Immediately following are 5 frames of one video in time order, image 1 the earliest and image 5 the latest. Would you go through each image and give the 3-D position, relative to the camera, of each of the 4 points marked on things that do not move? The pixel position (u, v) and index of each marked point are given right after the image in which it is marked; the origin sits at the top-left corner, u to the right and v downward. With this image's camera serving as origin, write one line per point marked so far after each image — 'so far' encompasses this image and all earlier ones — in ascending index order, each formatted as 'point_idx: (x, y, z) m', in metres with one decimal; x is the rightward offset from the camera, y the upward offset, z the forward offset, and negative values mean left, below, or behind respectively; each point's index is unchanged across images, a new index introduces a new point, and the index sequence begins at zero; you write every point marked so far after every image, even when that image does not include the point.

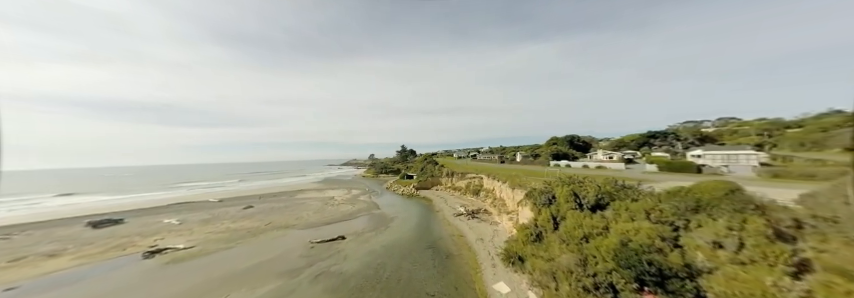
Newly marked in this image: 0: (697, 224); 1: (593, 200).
0: (+12.5, -3.6, +11.0) m
1: (+11.7, -3.6, +16.6) m
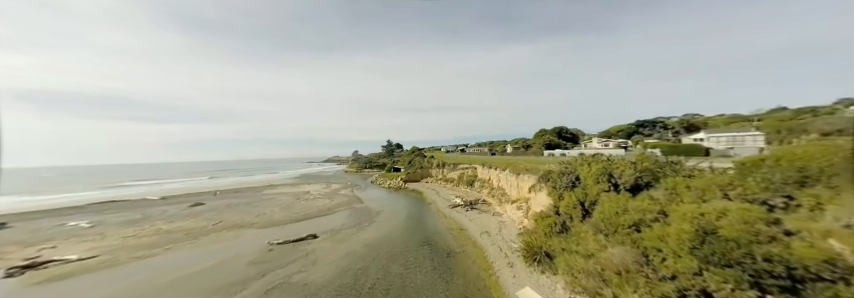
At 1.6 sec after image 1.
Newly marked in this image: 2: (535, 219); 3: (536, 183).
0: (+12.8, -1.8, +7.8) m
1: (+11.6, -1.7, +13.3) m
2: (+7.6, -4.9, +16.4) m
3: (+8.8, -2.8, +19.0) m
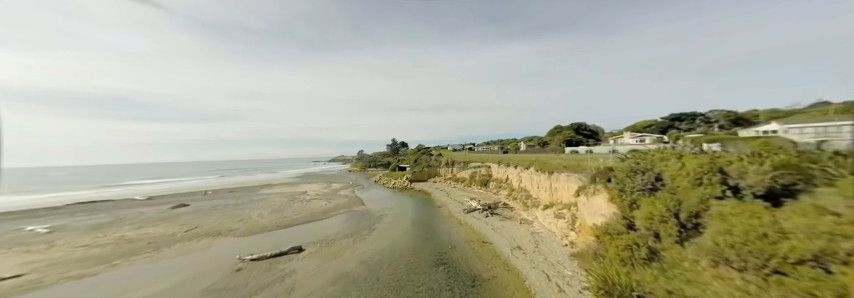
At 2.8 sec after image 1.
0: (+13.4, -1.2, +3.0) m
1: (+12.3, -1.1, +8.6) m
2: (+8.5, -4.3, +11.8) m
3: (+9.7, -2.2, +14.4) m
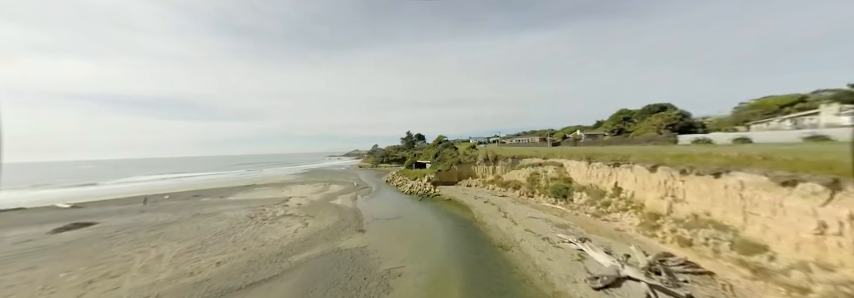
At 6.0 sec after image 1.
0: (+14.9, -0.8, -12.4) m
1: (+14.2, -0.6, -6.8) m
2: (+10.6, -3.7, -3.3) m
3: (+12.0, -1.5, -0.8) m
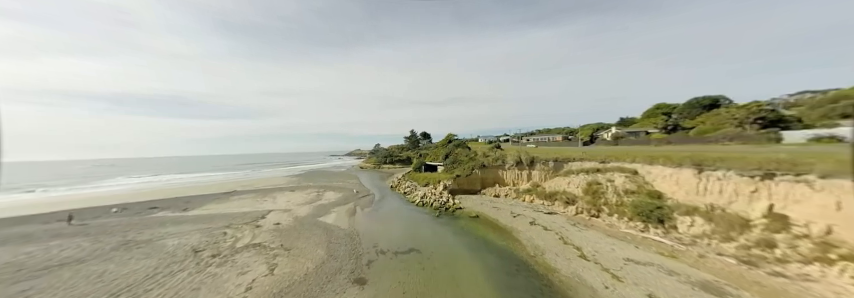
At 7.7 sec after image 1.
0: (+16.5, -1.0, -19.8) m
1: (+15.9, -0.8, -14.2) m
2: (+12.3, -3.9, -10.6) m
3: (+13.7, -1.7, -8.1) m
